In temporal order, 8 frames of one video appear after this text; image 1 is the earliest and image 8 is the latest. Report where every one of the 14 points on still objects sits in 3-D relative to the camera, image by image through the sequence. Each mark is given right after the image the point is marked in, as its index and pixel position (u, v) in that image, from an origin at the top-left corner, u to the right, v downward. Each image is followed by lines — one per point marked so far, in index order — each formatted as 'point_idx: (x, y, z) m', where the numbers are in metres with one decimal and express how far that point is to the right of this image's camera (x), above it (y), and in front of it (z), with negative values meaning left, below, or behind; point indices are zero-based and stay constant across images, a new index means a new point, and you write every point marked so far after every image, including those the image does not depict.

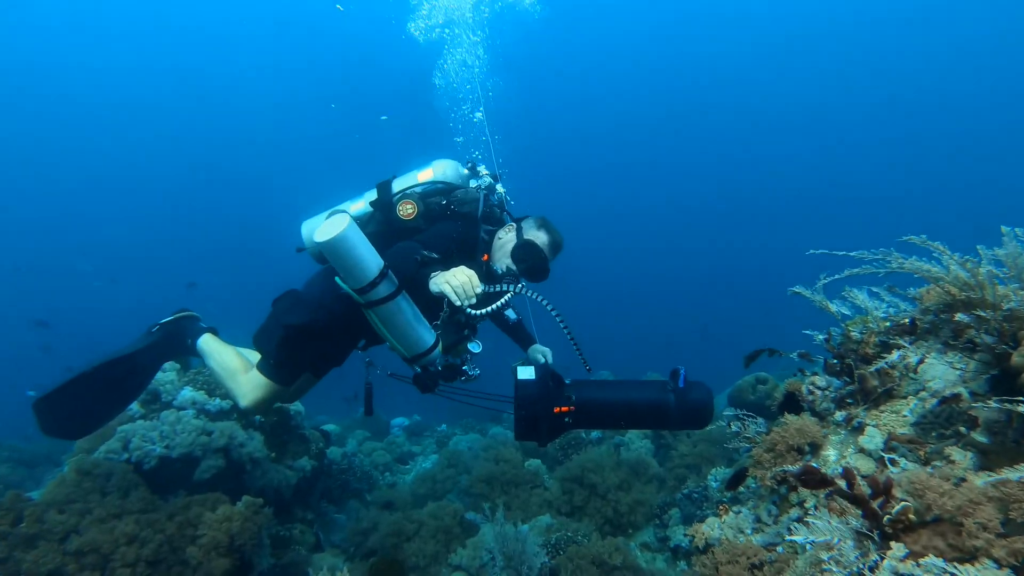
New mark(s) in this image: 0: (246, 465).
0: (-3.4, -2.2, +6.4) m
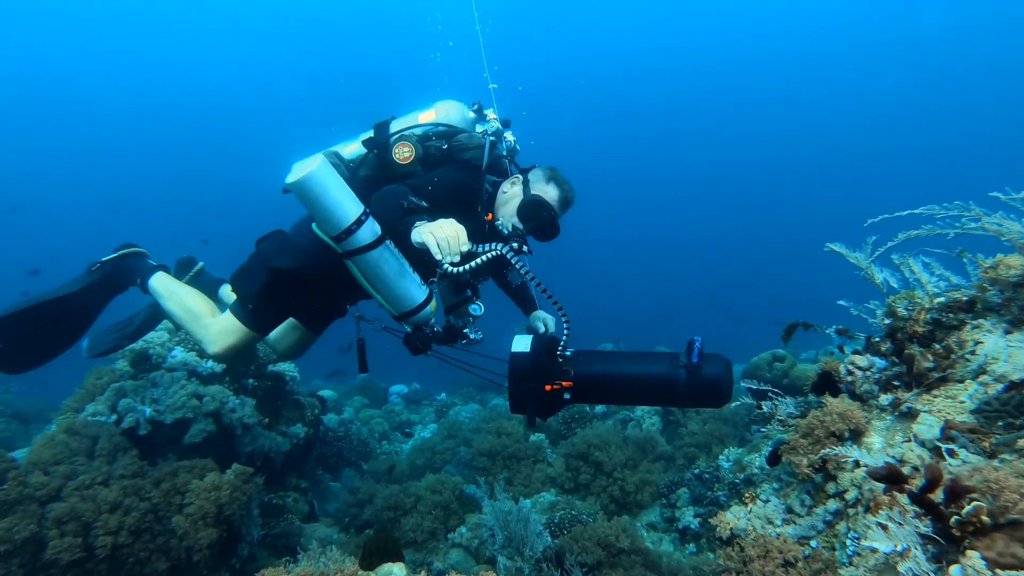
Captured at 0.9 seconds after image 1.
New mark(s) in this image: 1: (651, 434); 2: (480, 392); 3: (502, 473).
0: (-3.4, -1.7, +6.2) m
1: (+1.9, -2.0, +7.1) m
2: (-0.9, -2.7, +13.1) m
3: (-0.2, -2.5, +6.8) m
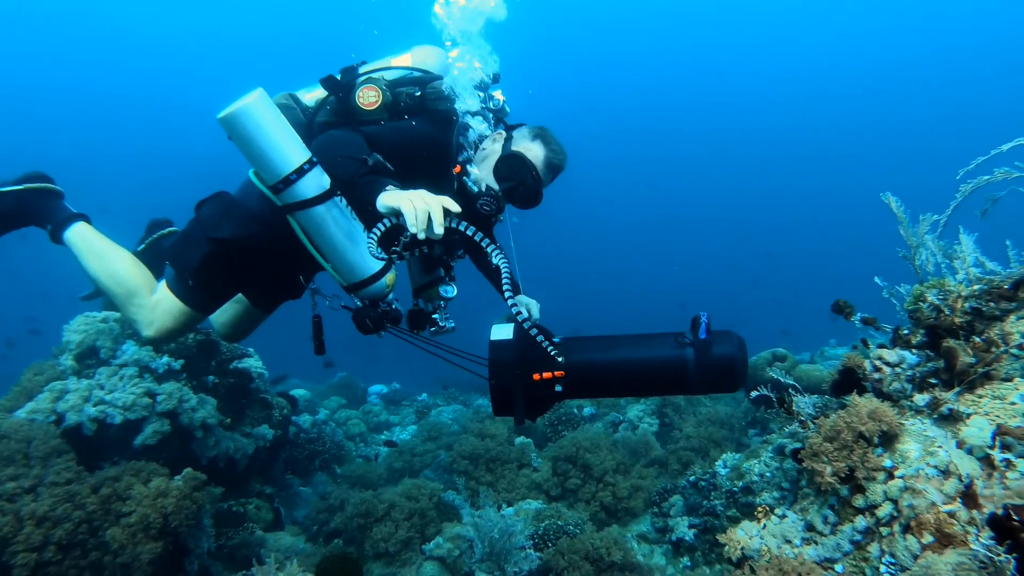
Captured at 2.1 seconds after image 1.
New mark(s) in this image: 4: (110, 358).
0: (-3.6, -1.6, +5.7) m
1: (+1.7, -2.0, +6.7) m
2: (-1.2, -2.6, +12.7) m
3: (-0.4, -2.4, +6.3) m
4: (-4.7, -0.8, +5.9) m
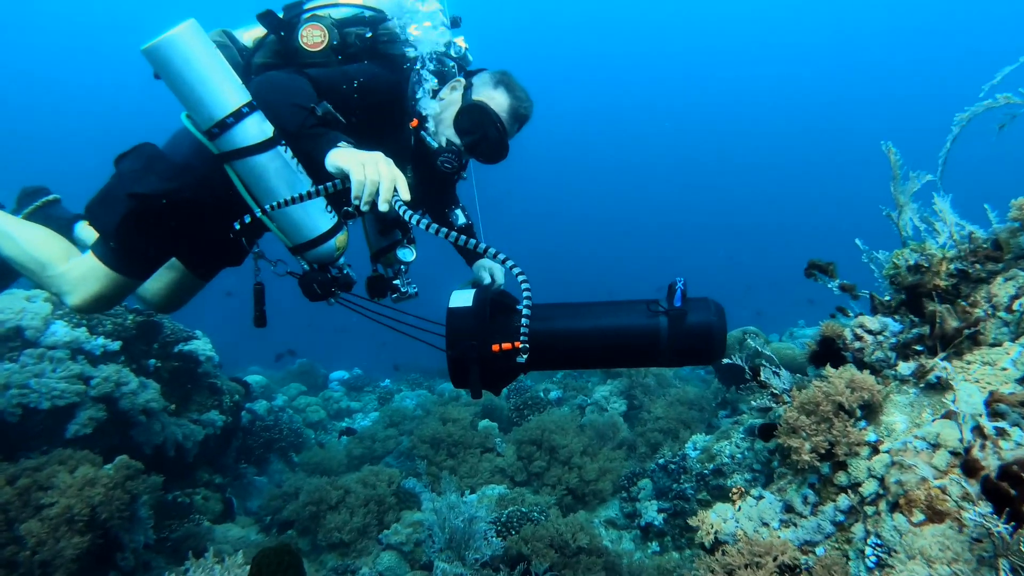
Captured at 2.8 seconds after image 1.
0: (-3.9, -1.4, +5.2) m
1: (+1.3, -1.7, +6.5) m
2: (-2.0, -2.2, +12.4) m
3: (-0.8, -2.1, +6.1) m
4: (-5.1, -0.5, +5.4) m
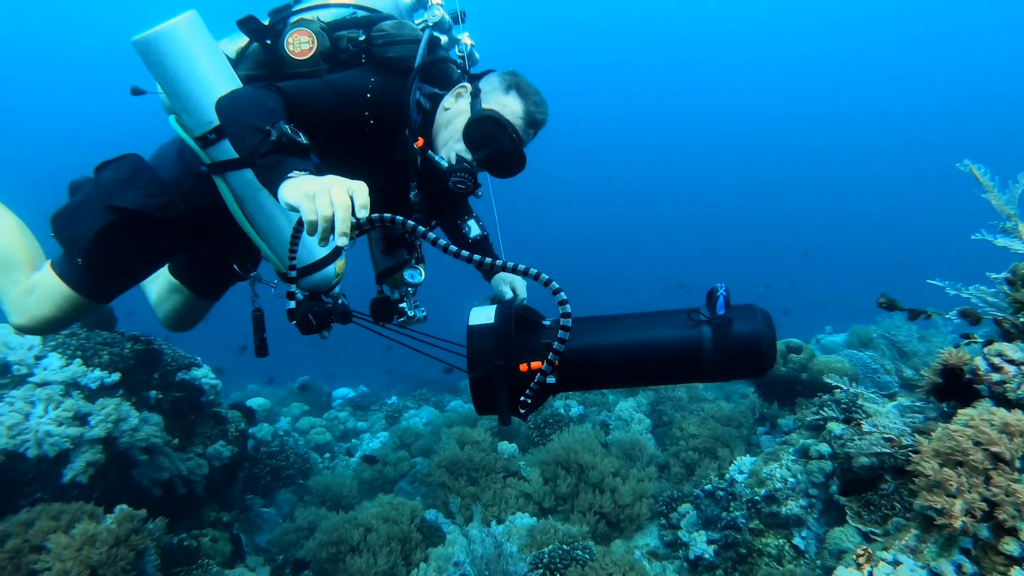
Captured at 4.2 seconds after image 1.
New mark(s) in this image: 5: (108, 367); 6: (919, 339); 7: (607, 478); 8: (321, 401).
0: (-3.6, -1.6, +4.8) m
1: (+1.6, -1.8, +6.2) m
2: (-1.8, -2.5, +12.0) m
3: (-0.5, -2.3, +5.7) m
4: (-4.8, -0.8, +4.9) m
5: (-4.2, -0.8, +5.2) m
6: (+6.2, -0.8, +7.5) m
7: (+1.0, -2.1, +5.5) m
8: (-4.3, -2.6, +11.4) m
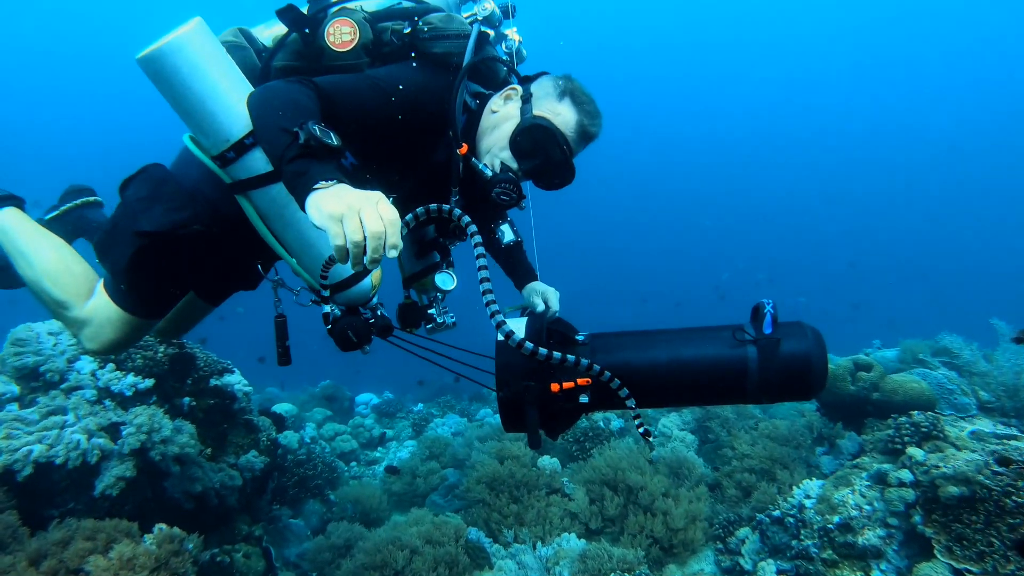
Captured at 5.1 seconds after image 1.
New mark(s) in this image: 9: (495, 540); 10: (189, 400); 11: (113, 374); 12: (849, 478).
0: (-3.2, -1.7, +4.6) m
1: (+2.1, -1.9, +5.9) m
2: (-1.2, -2.6, +11.7) m
3: (0.0, -2.4, +5.5) m
4: (-4.3, -0.9, +4.7) m
5: (-3.7, -0.8, +5.0) m
6: (+6.7, -1.0, +7.2) m
7: (+1.5, -2.2, +5.2) m
8: (-3.7, -2.7, +11.2) m
9: (-0.3, -2.6, +5.3) m
10: (-3.3, -1.2, +5.2) m
11: (-3.8, -0.8, +4.7) m
12: (+3.0, -1.7, +4.4) m
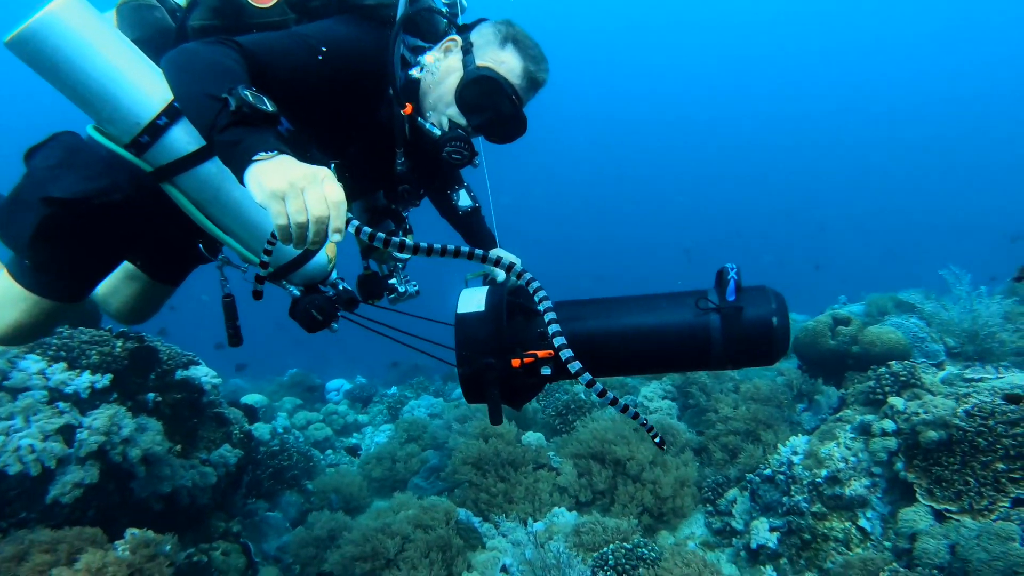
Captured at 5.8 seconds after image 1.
0: (-3.2, -1.5, +4.3) m
1: (+1.9, -1.6, +6.0) m
2: (-1.8, -2.1, +11.6) m
3: (-0.1, -2.1, +5.4) m
4: (-4.4, -0.8, +4.3) m
5: (-3.8, -0.7, +4.6) m
6: (+6.4, -0.4, +7.5) m
7: (+1.4, -1.9, +5.2) m
8: (-4.3, -2.3, +10.8) m
9: (-0.4, -2.3, +5.2) m
10: (-3.5, -1.0, +4.8) m
11: (-3.9, -0.7, +4.3) m
12: (+2.9, -1.3, +4.5) m
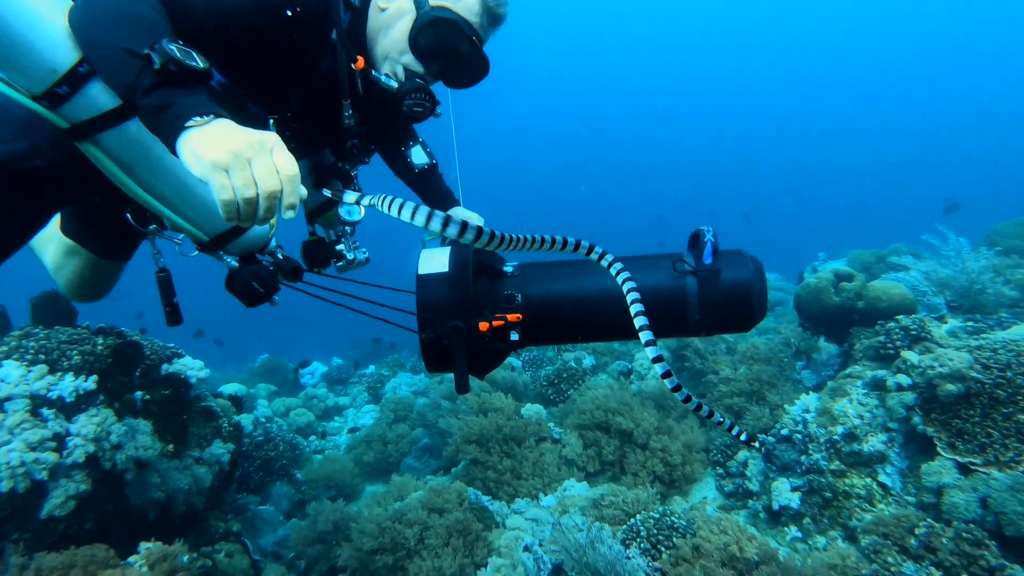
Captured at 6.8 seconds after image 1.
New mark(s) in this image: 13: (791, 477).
0: (-3.0, -1.5, +3.9) m
1: (+1.9, -1.2, +6.0) m
2: (-2.2, -1.6, +11.3) m
3: (0.0, -1.9, +5.3) m
4: (-4.2, -0.8, +3.7) m
5: (-3.7, -0.7, +4.1) m
6: (+6.2, +0.3, +7.9) m
7: (+1.5, -1.5, +5.2) m
8: (-4.6, -1.9, +10.4) m
9: (-0.3, -2.1, +5.1) m
10: (-3.3, -0.9, +4.4) m
11: (-3.7, -0.7, +3.8) m
12: (+3.0, -1.0, +4.7) m
13: (+2.4, -1.6, +4.3) m
